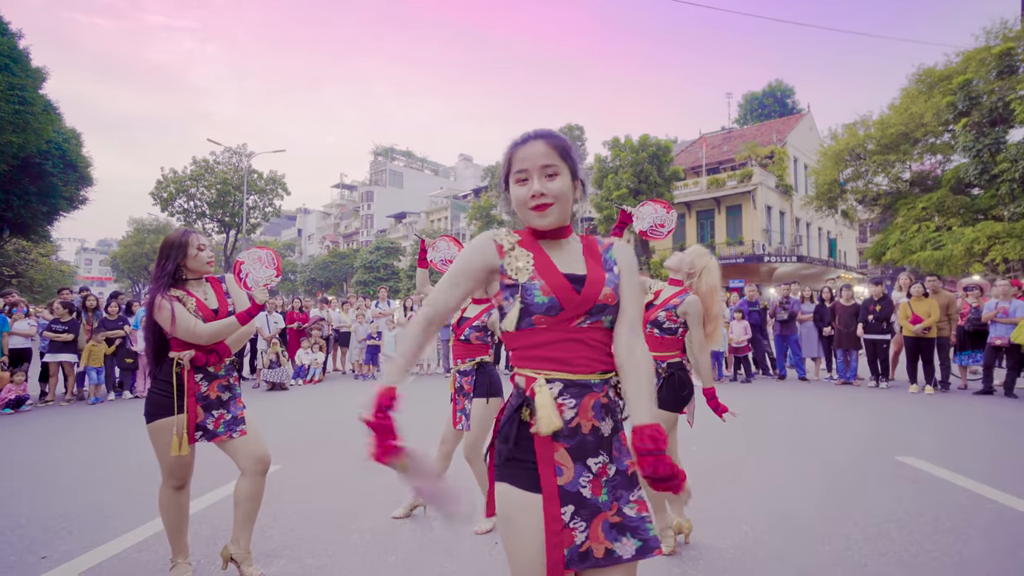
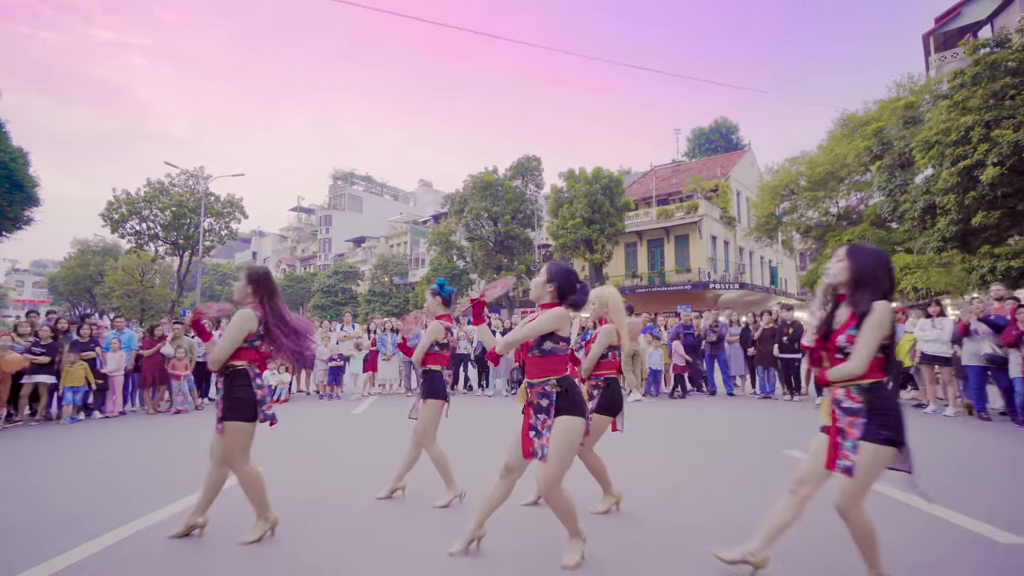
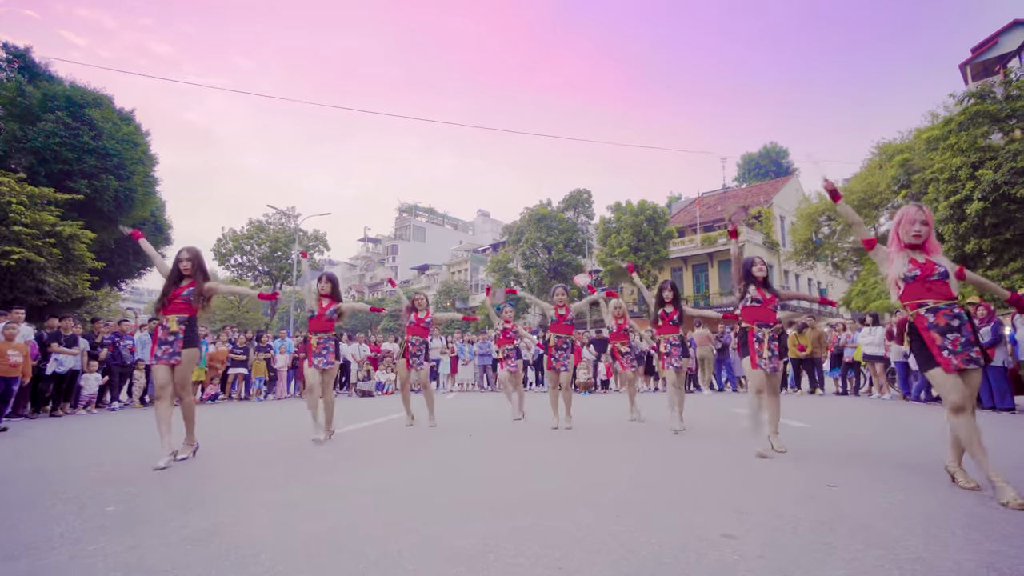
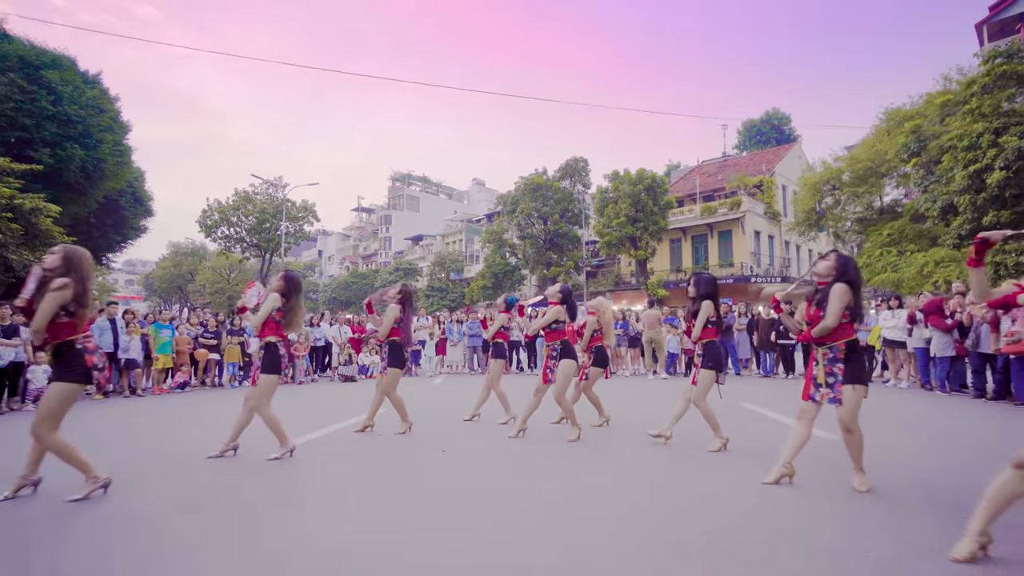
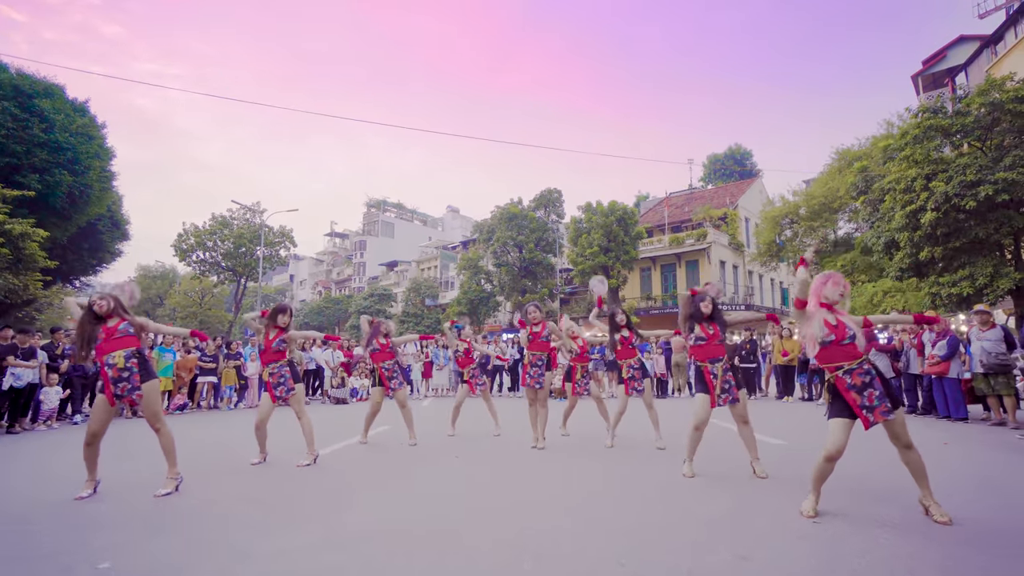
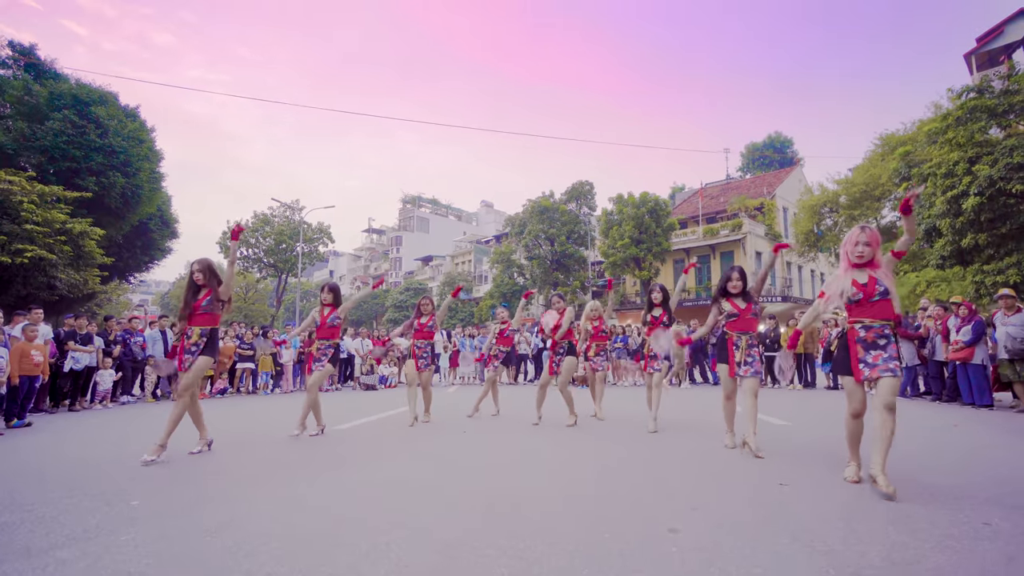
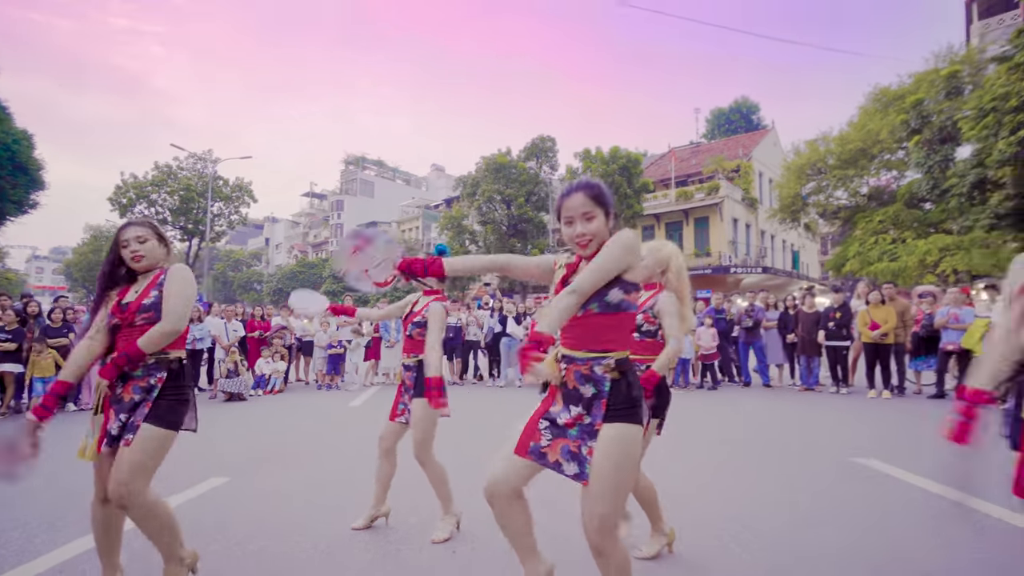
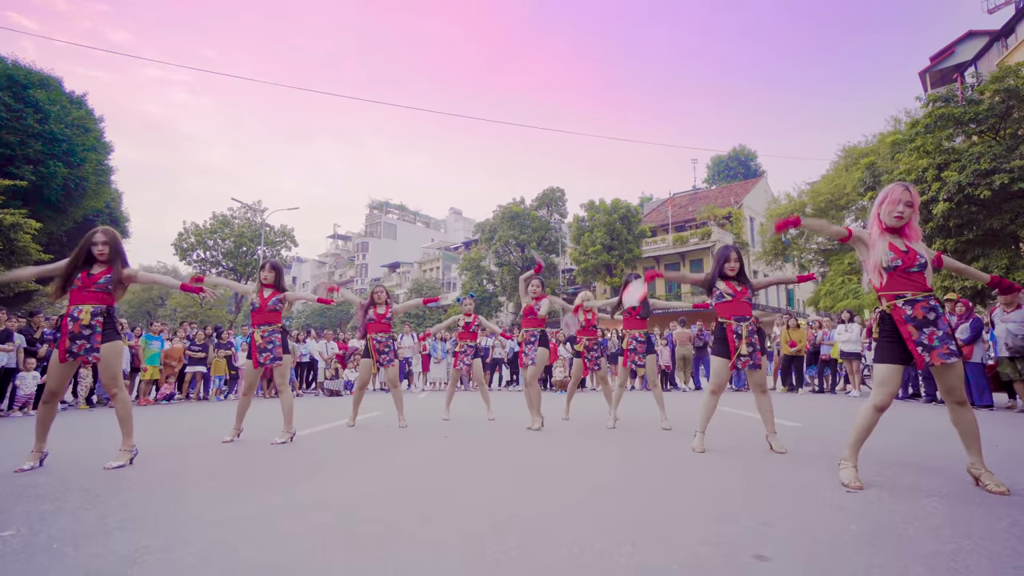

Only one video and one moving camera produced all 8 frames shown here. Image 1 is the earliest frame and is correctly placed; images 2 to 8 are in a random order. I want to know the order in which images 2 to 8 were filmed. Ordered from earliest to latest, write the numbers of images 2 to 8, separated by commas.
7, 2, 4, 6, 3, 8, 5
